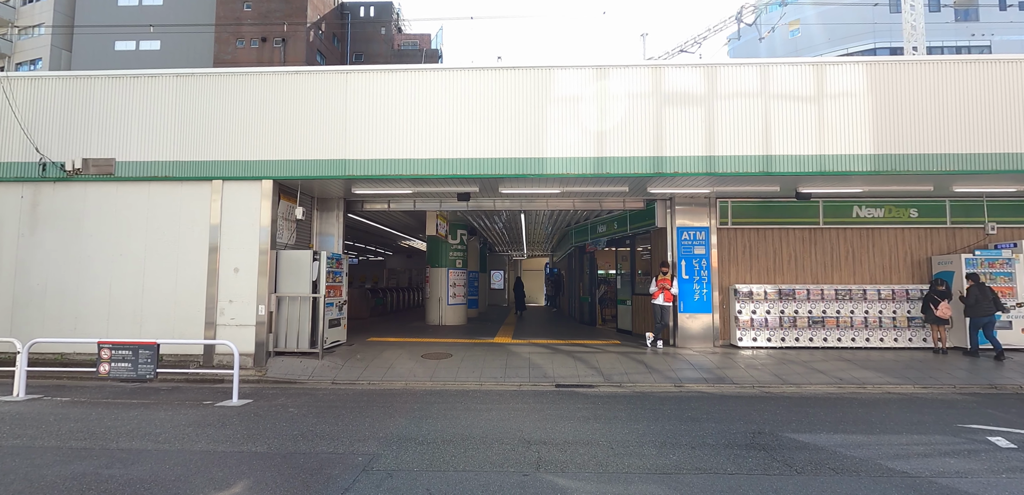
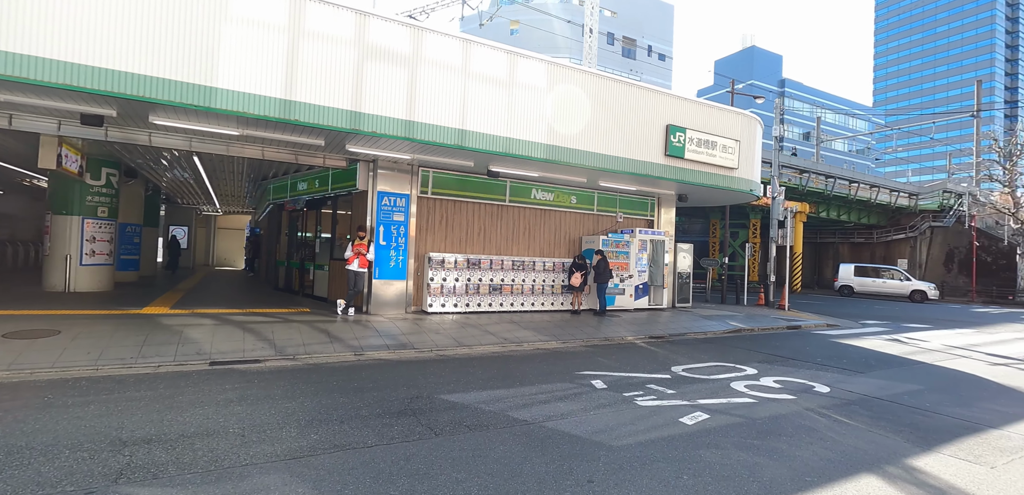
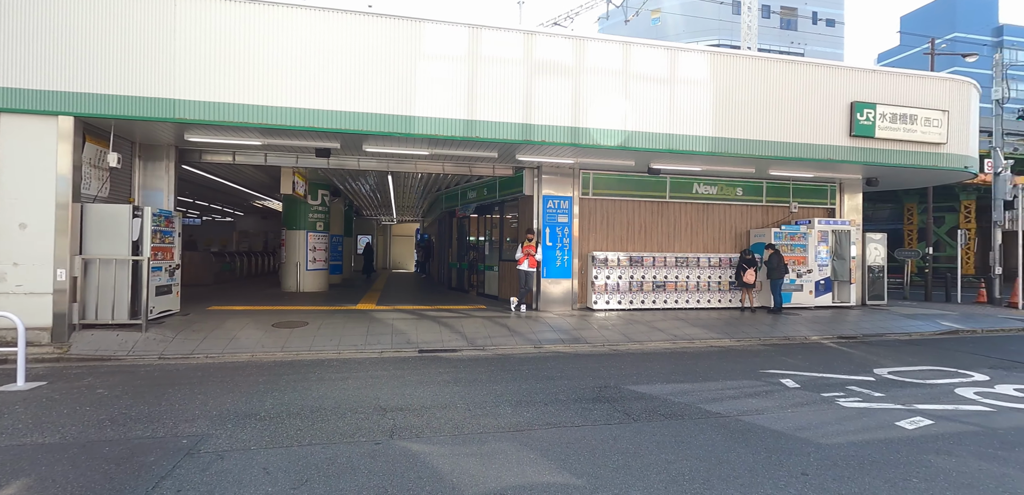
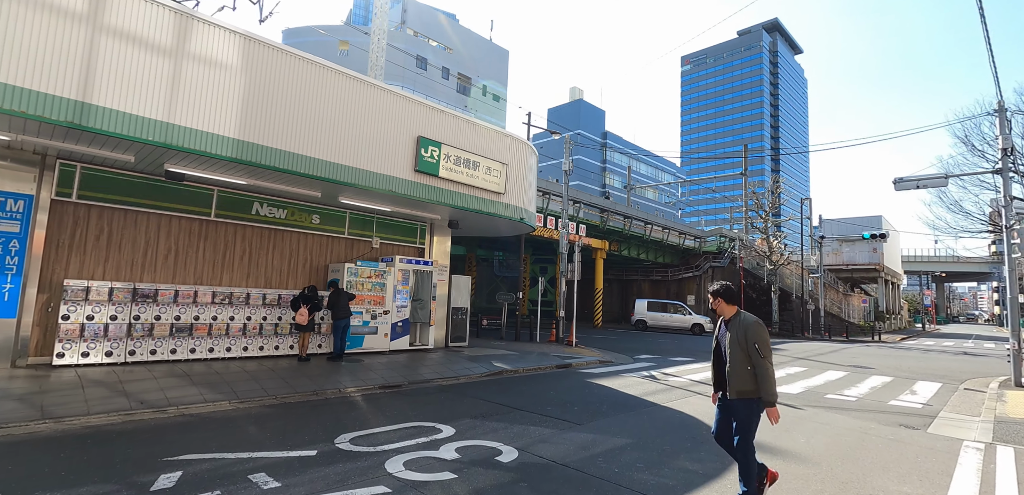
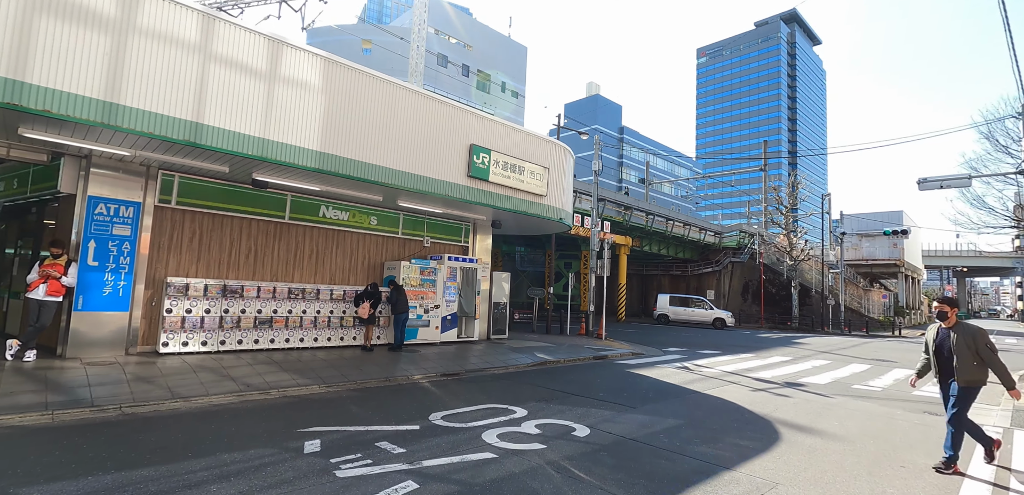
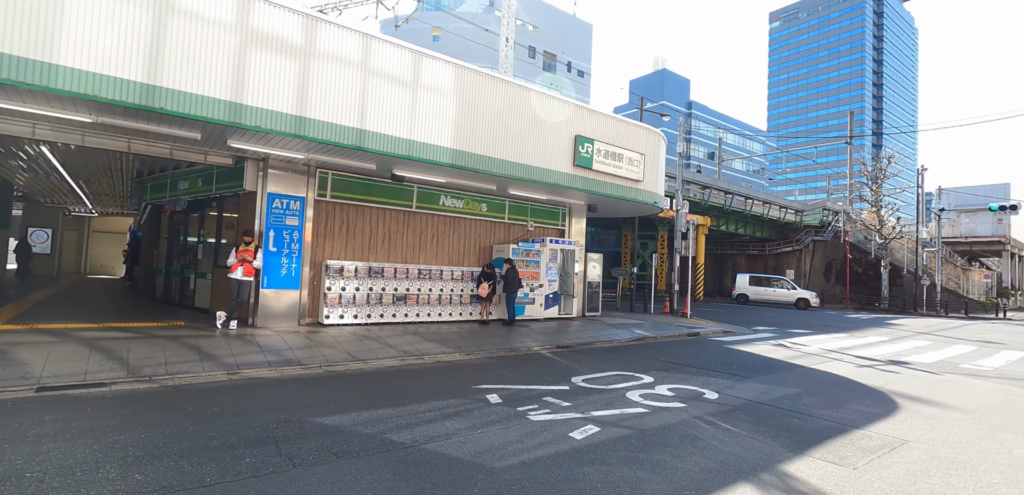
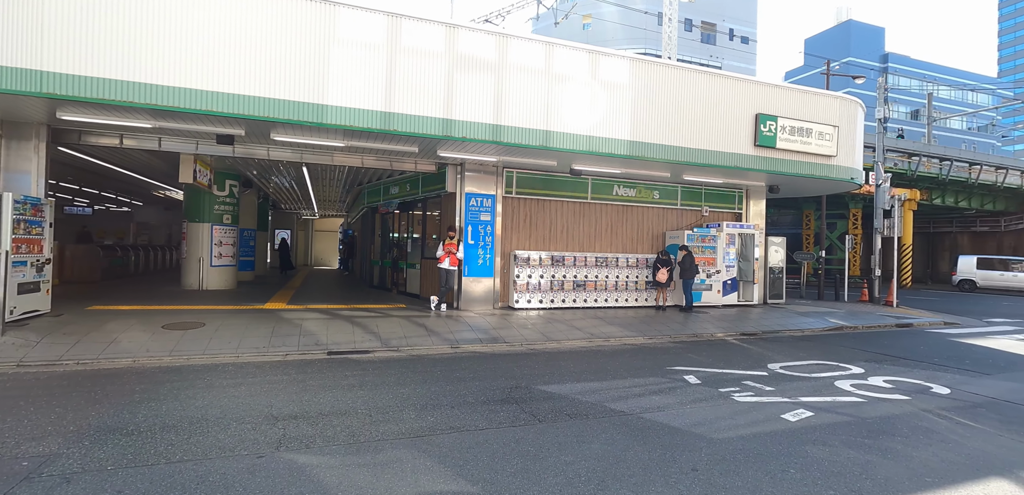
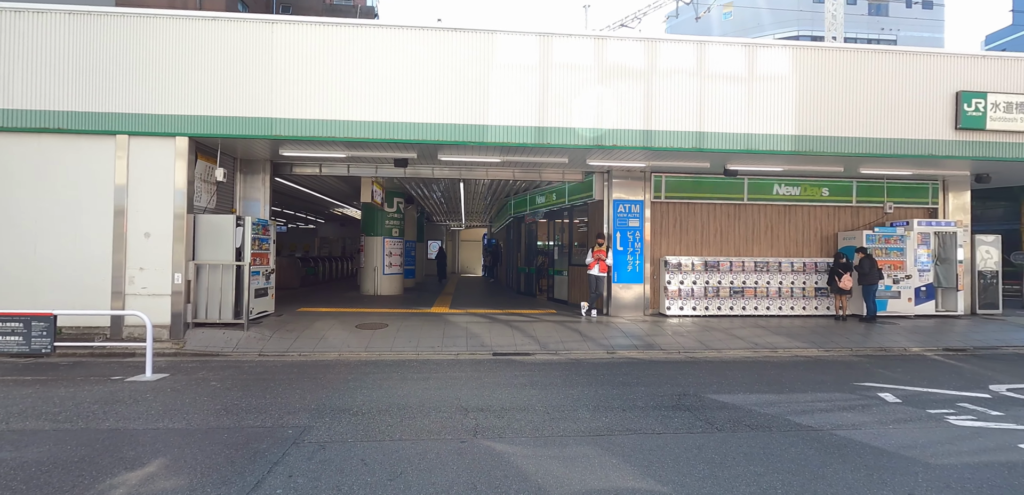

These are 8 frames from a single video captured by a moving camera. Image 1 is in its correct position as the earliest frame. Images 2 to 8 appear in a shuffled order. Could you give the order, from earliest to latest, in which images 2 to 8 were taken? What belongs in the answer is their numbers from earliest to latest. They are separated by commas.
8, 3, 7, 2, 6, 5, 4
